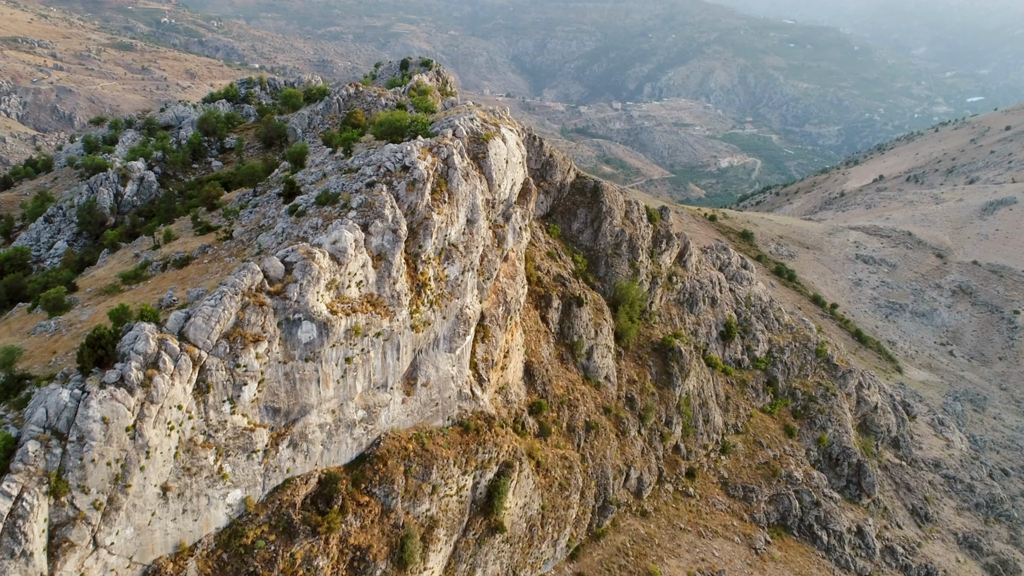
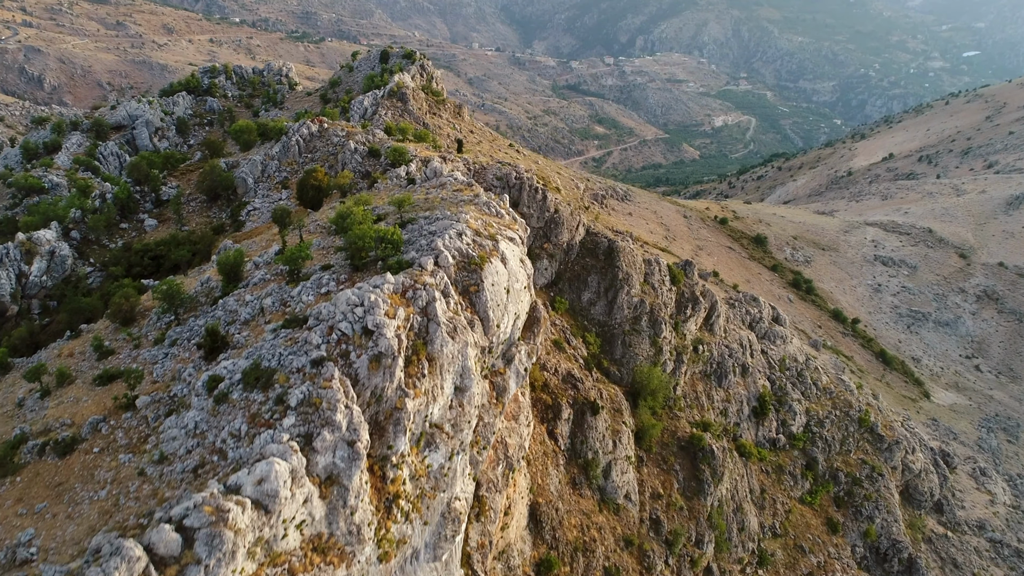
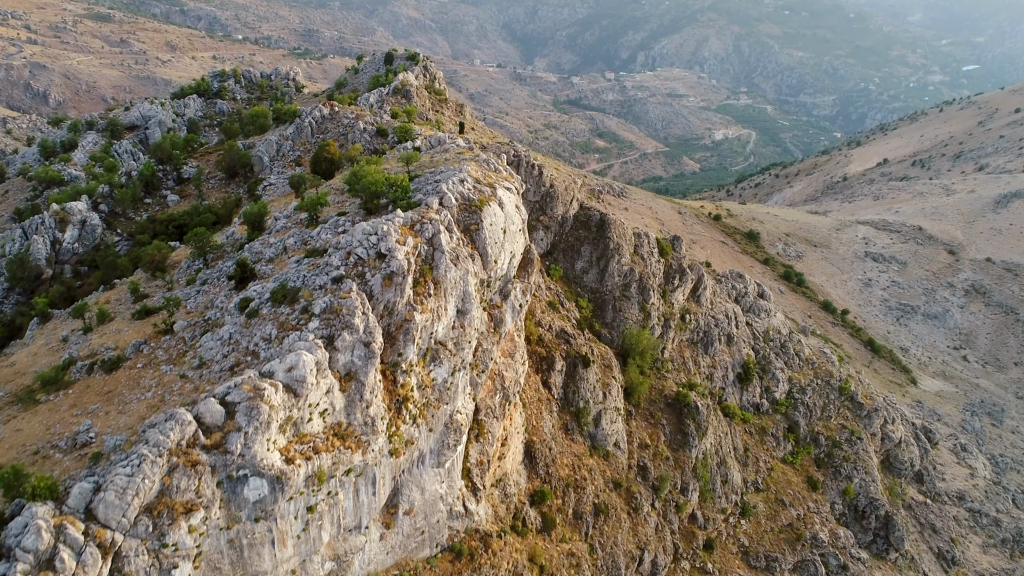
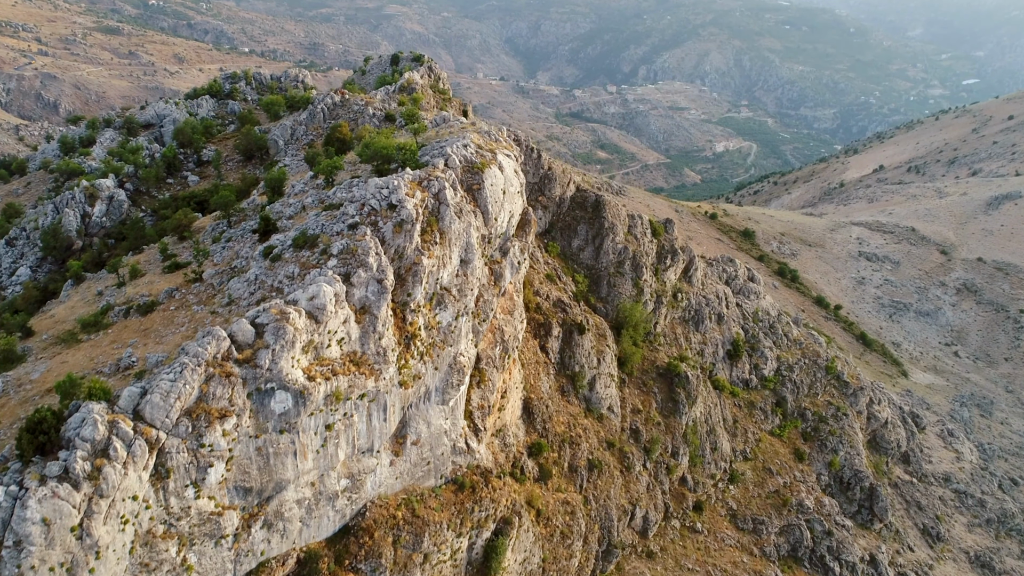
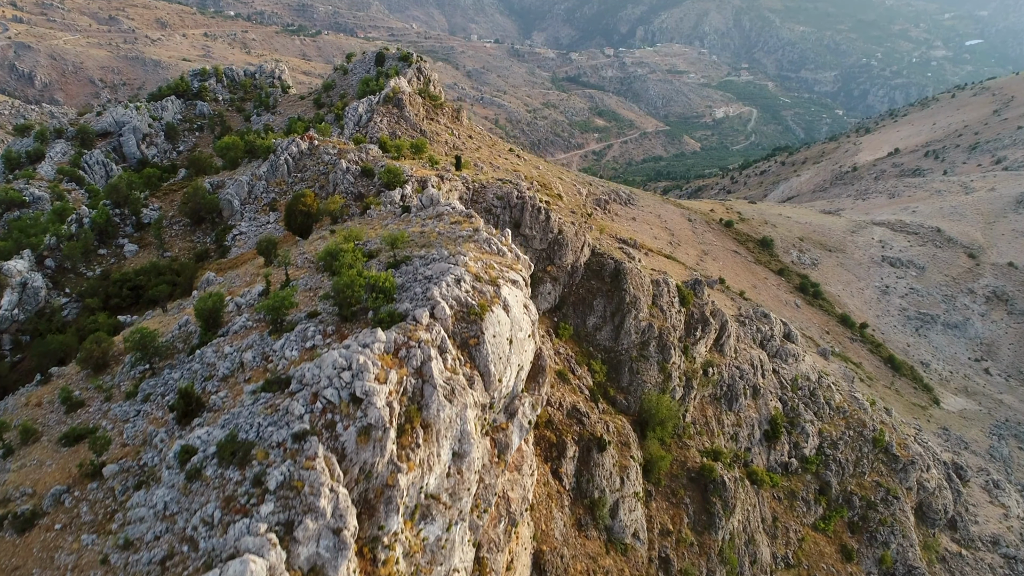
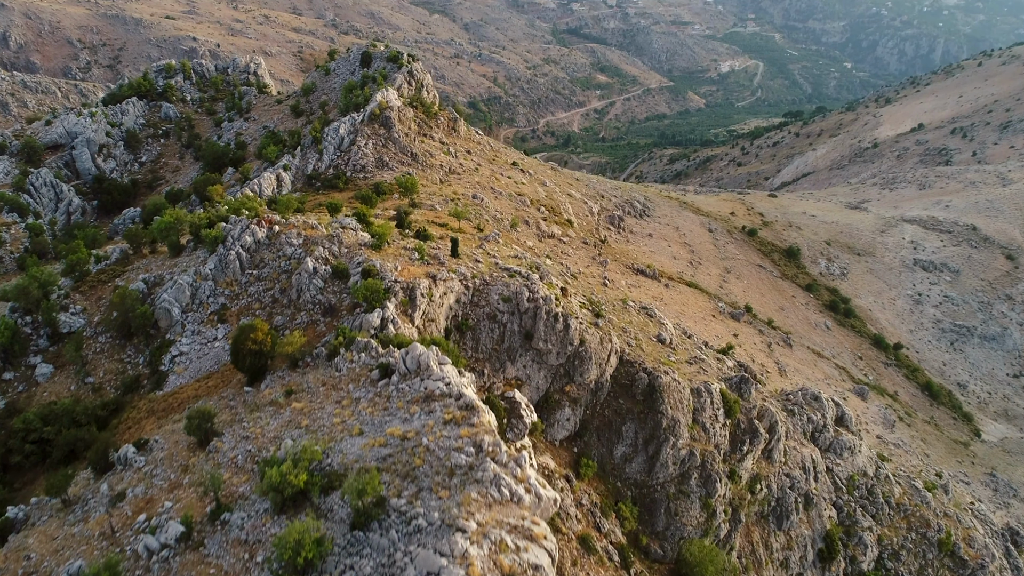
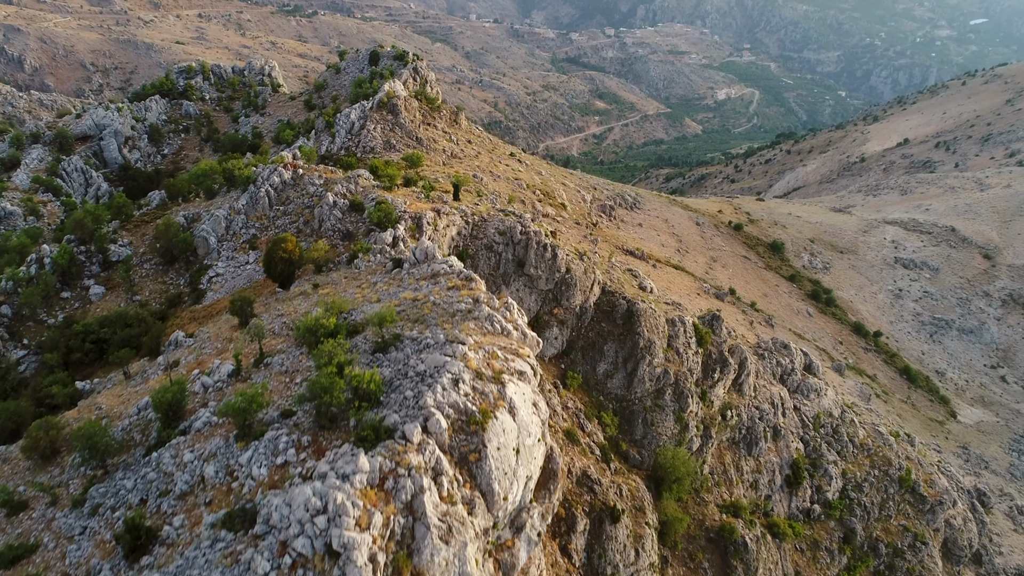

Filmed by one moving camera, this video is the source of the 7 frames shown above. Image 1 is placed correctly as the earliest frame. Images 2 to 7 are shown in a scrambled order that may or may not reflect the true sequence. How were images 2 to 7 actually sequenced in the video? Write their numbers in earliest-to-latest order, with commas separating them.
4, 3, 2, 5, 7, 6
